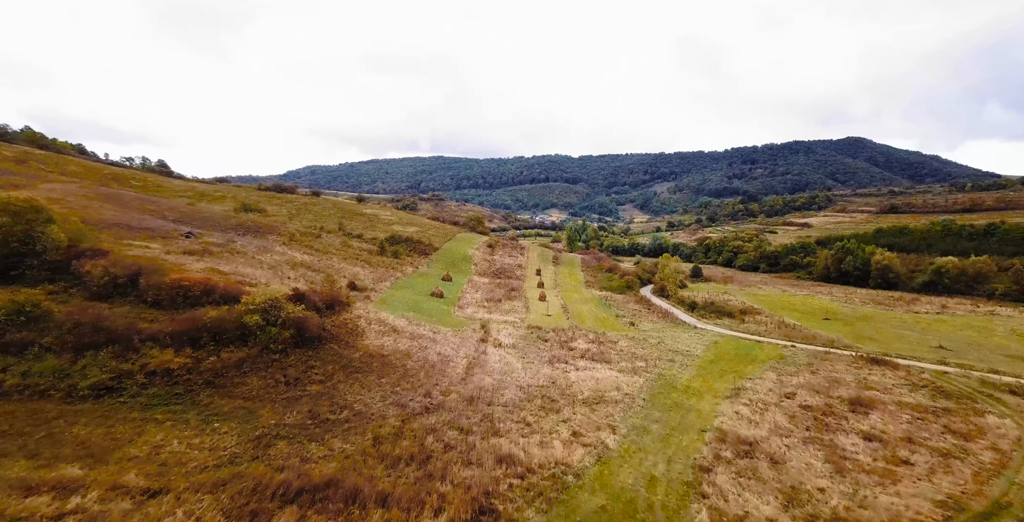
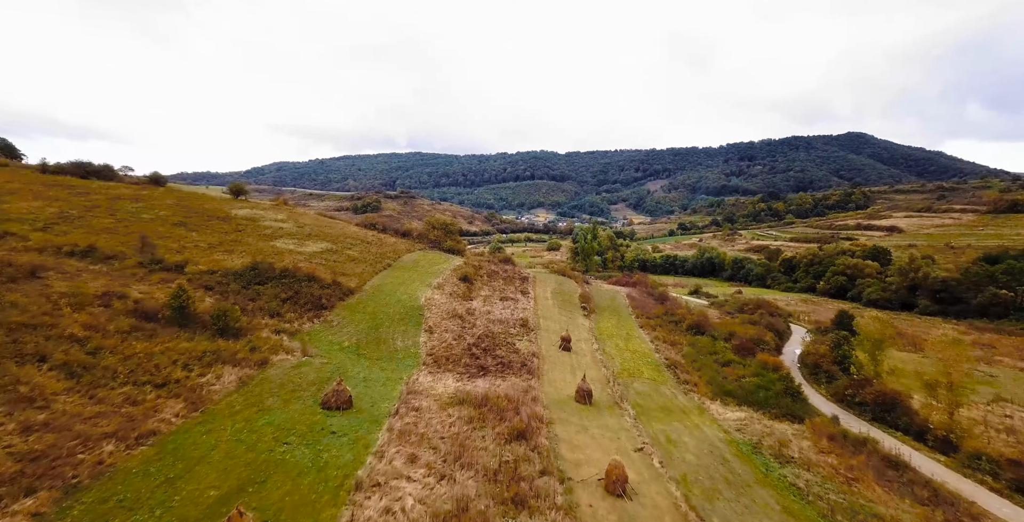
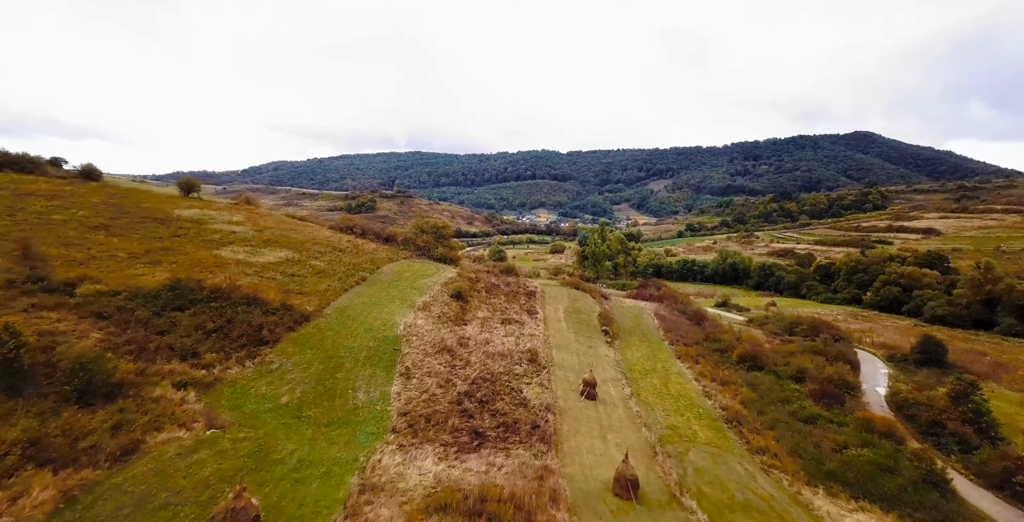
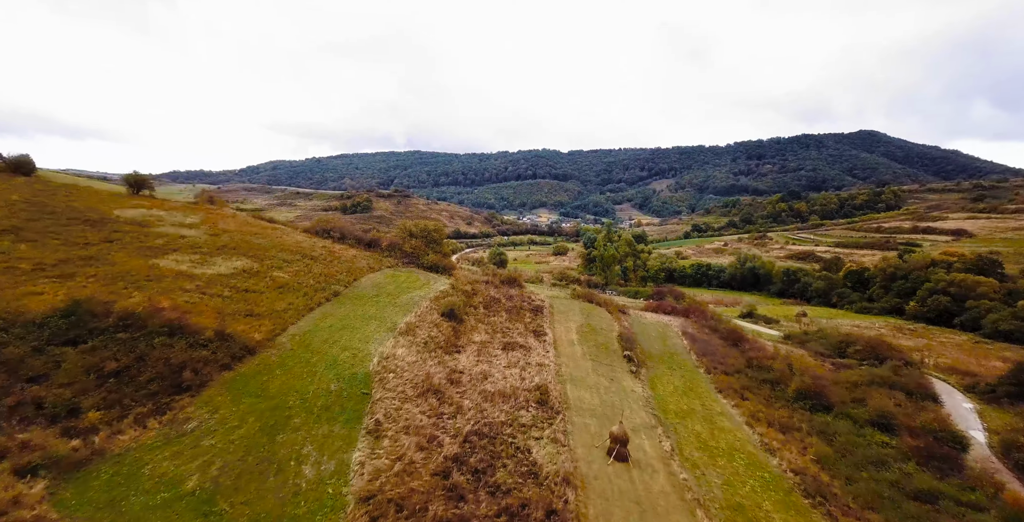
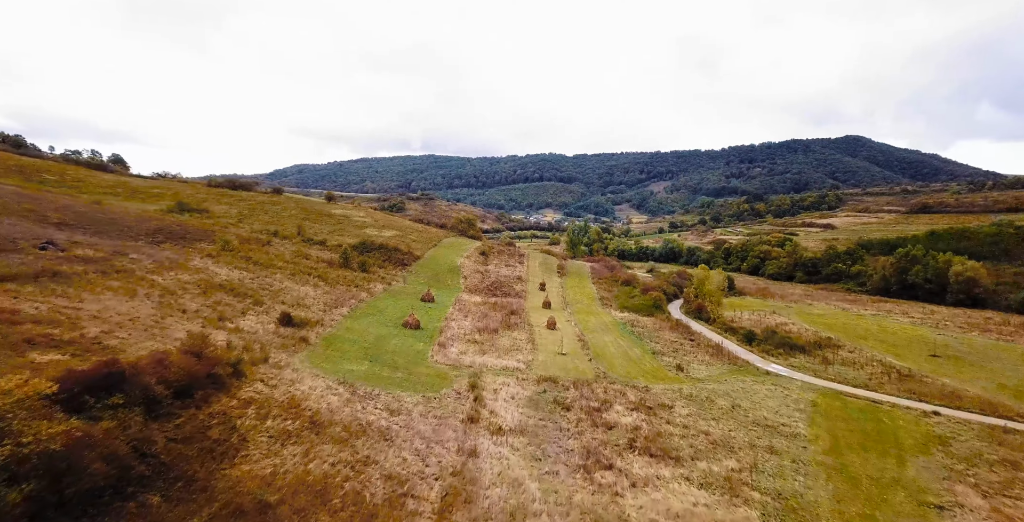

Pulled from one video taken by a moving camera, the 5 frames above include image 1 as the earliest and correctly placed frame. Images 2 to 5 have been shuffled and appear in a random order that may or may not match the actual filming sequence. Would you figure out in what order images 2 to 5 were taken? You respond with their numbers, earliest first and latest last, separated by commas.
5, 2, 3, 4
